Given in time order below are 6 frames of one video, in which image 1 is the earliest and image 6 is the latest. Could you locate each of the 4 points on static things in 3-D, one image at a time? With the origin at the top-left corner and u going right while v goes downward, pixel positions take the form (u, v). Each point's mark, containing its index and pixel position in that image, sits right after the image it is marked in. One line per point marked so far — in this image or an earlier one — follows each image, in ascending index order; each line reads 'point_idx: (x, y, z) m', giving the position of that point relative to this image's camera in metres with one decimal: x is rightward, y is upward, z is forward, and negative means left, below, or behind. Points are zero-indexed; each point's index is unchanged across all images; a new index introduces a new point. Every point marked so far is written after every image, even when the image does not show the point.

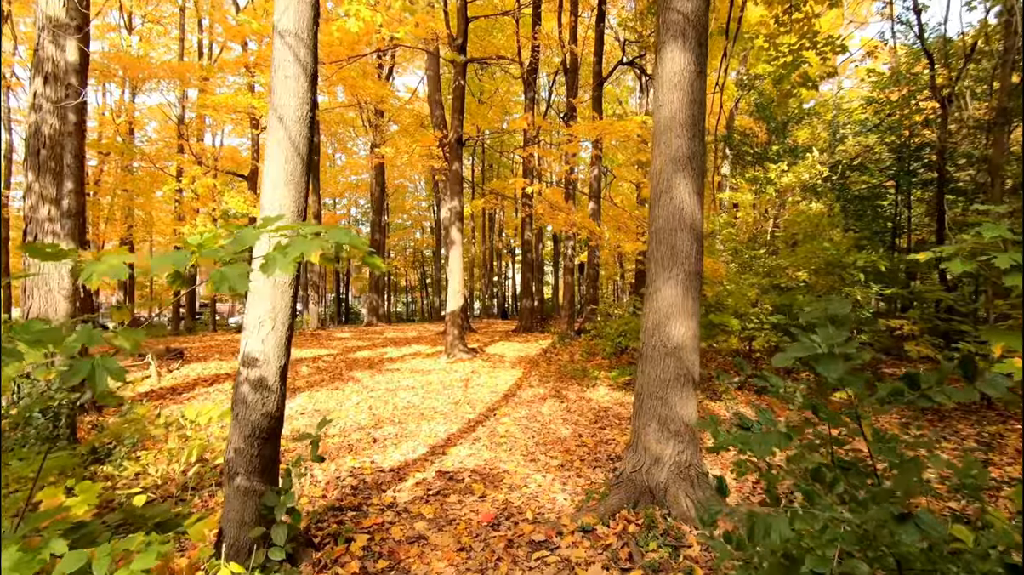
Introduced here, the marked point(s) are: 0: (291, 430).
0: (-2.5, -1.6, +5.5) m
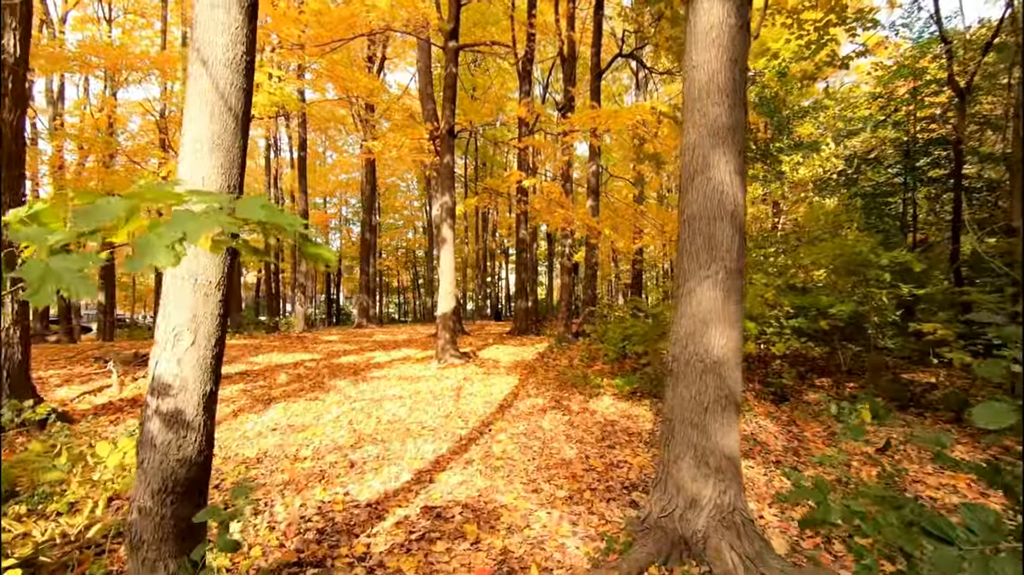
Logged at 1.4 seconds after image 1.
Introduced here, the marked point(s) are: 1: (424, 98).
0: (-2.5, -1.6, +4.9) m
1: (-2.5, +5.4, +13.9) m
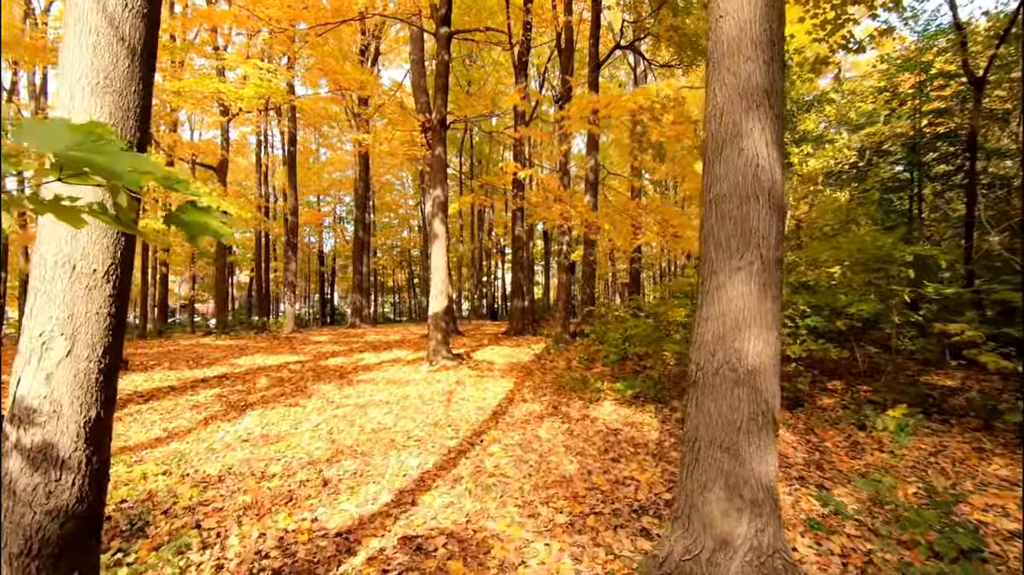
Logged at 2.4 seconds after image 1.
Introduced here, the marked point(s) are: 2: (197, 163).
0: (-2.6, -1.6, +4.3) m
1: (-2.6, +5.4, +13.4) m
2: (-11.5, +4.6, +17.9) m
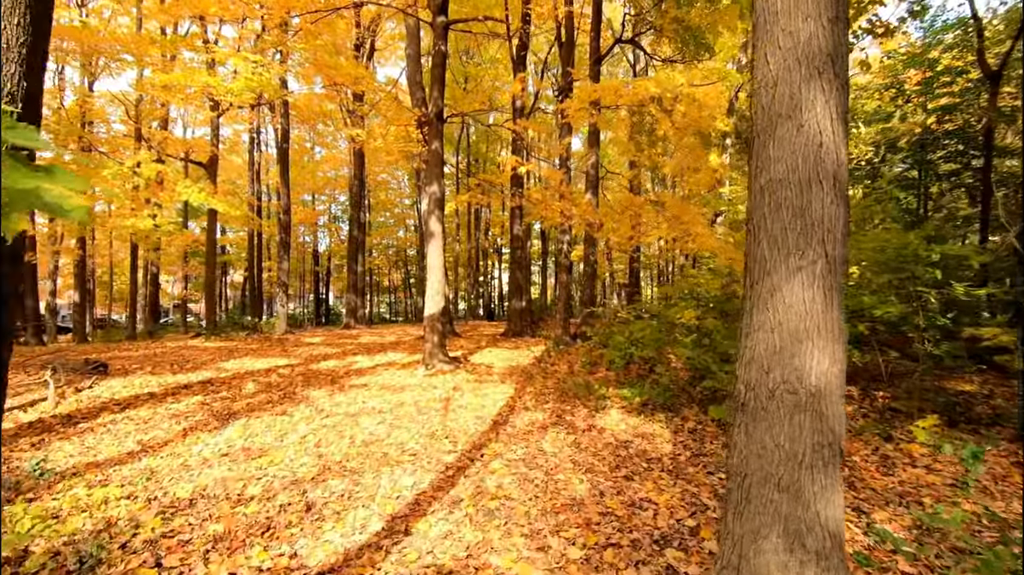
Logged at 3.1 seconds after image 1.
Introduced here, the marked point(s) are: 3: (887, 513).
0: (-2.6, -1.6, +3.9) m
1: (-2.6, +5.4, +13.0) m
2: (-11.6, +4.5, +17.4) m
3: (+2.8, -1.7, +3.7) m
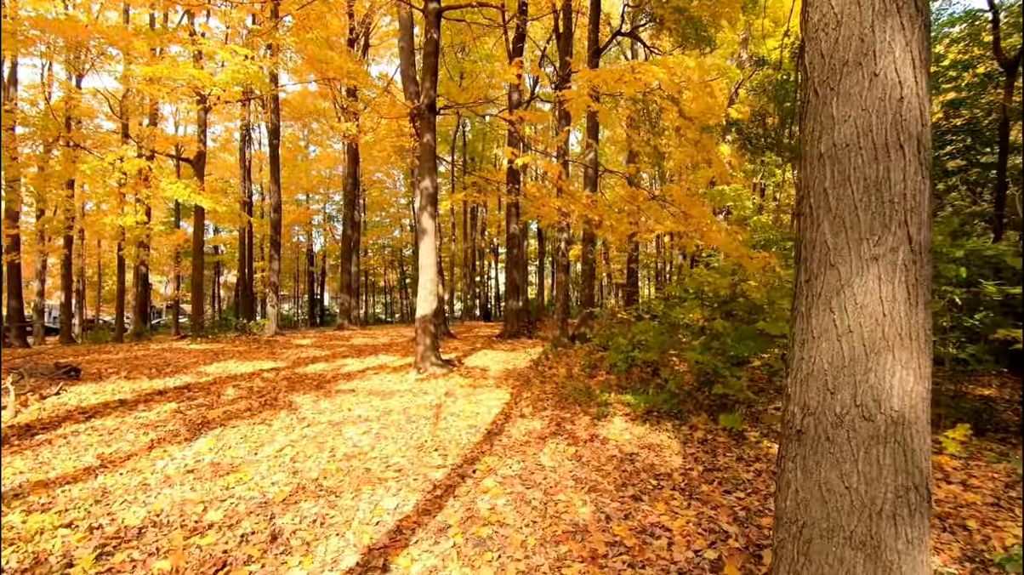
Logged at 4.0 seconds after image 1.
0: (-2.6, -1.6, +3.5) m
1: (-2.7, +5.4, +12.5) m
2: (-11.7, +4.5, +16.9) m
3: (+2.8, -1.7, +3.3) m
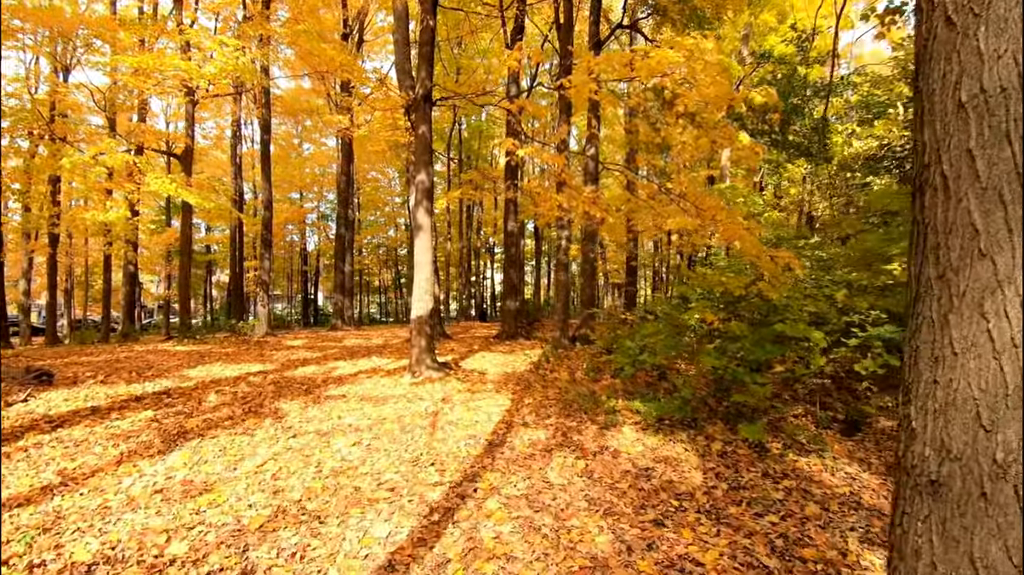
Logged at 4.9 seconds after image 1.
0: (-2.5, -1.6, +3.0) m
1: (-2.8, +5.4, +12.1) m
2: (-11.8, +4.6, +16.4) m
3: (+2.9, -1.7, +2.9) m
